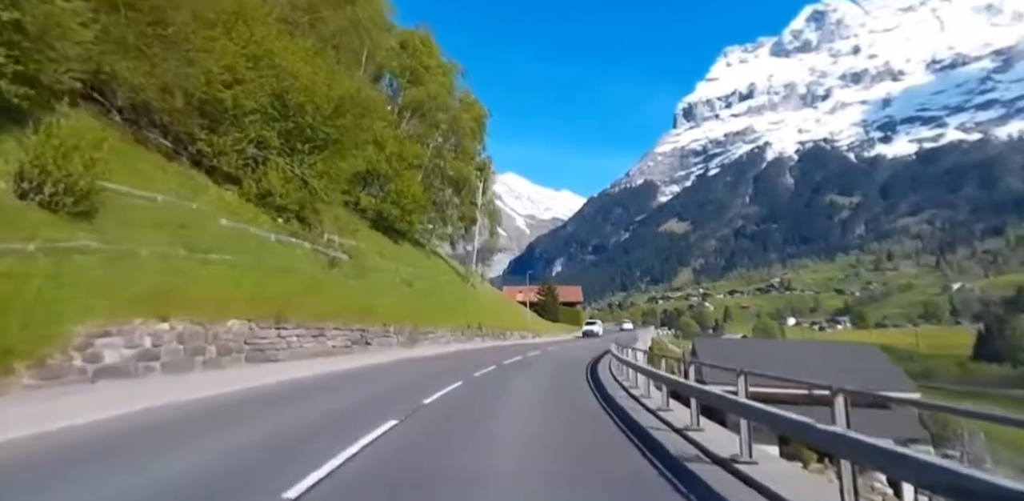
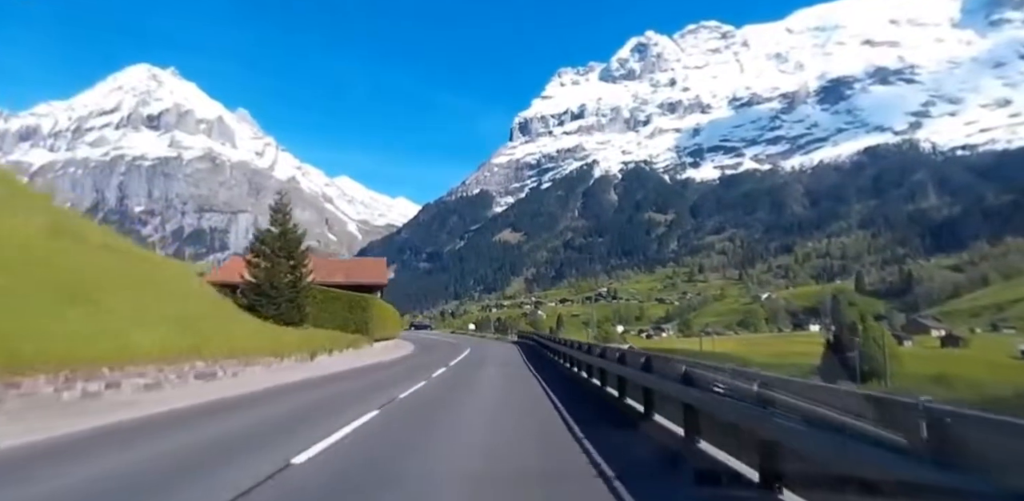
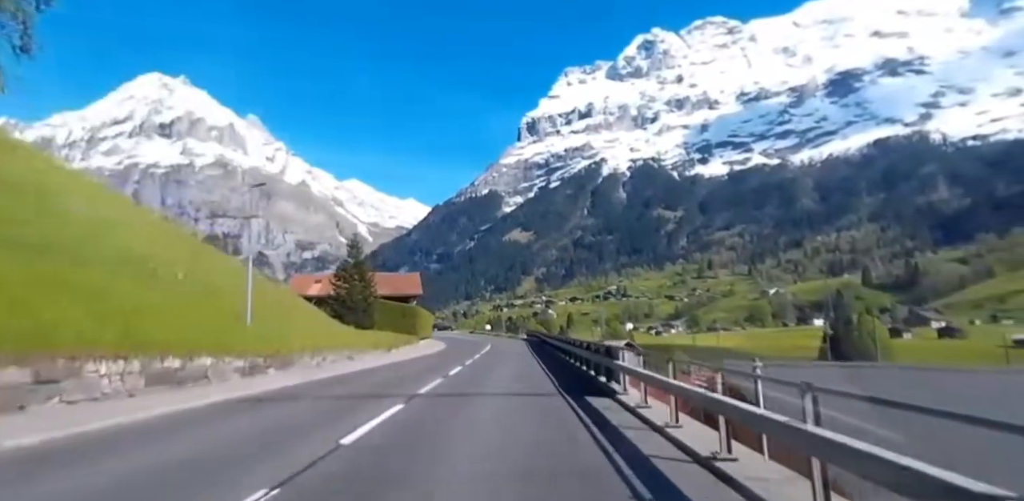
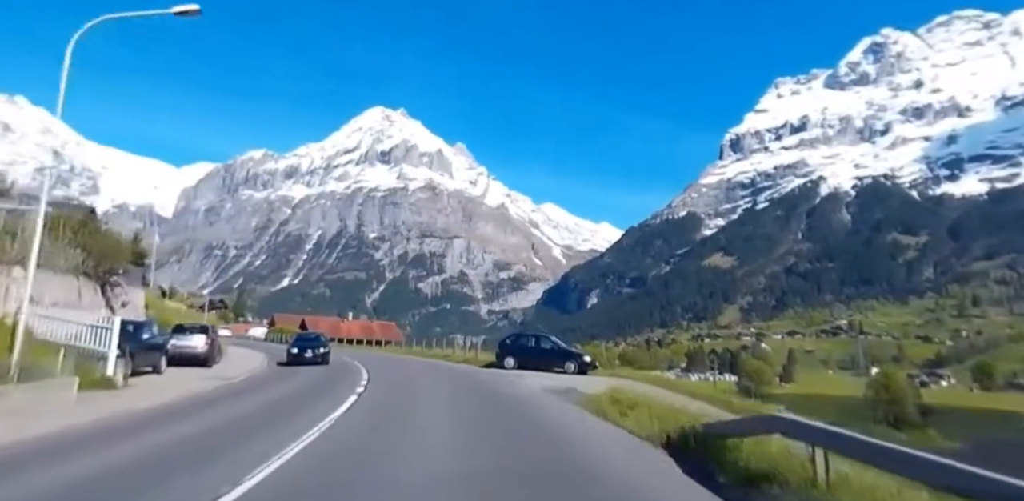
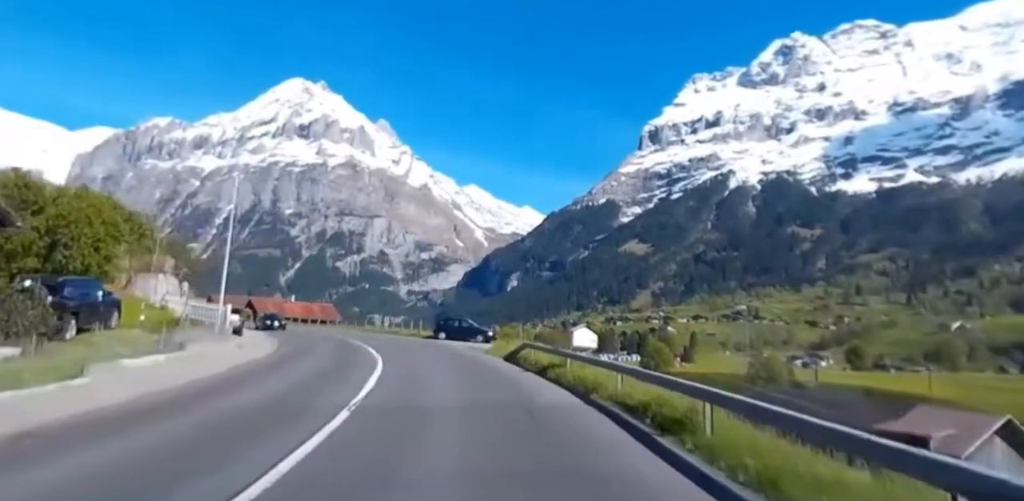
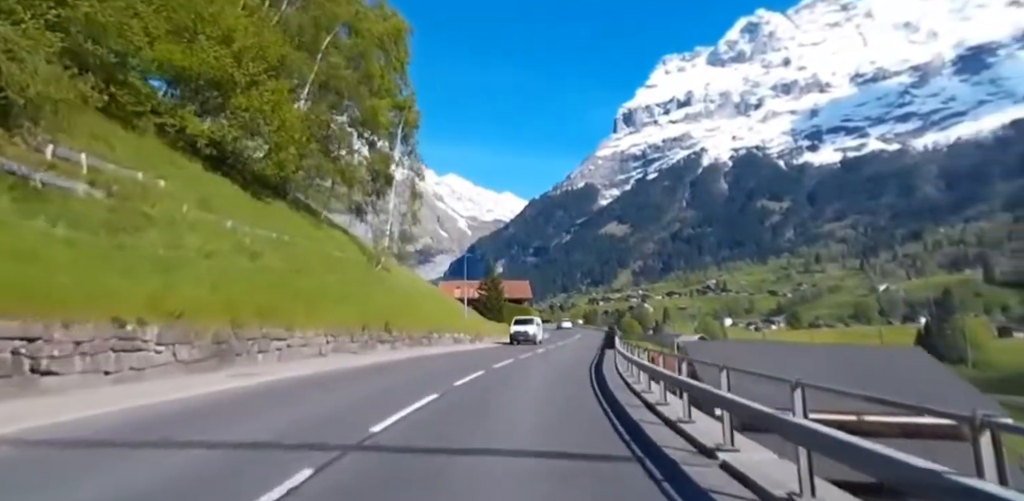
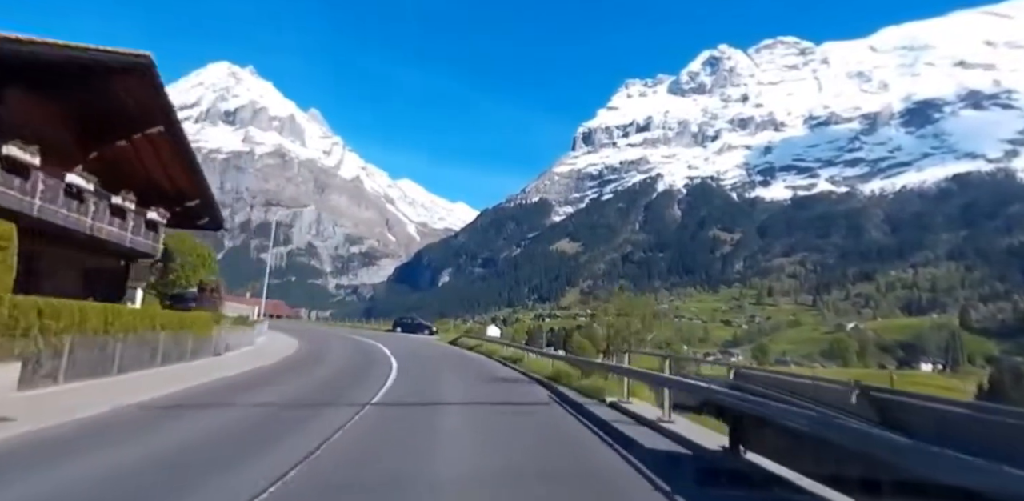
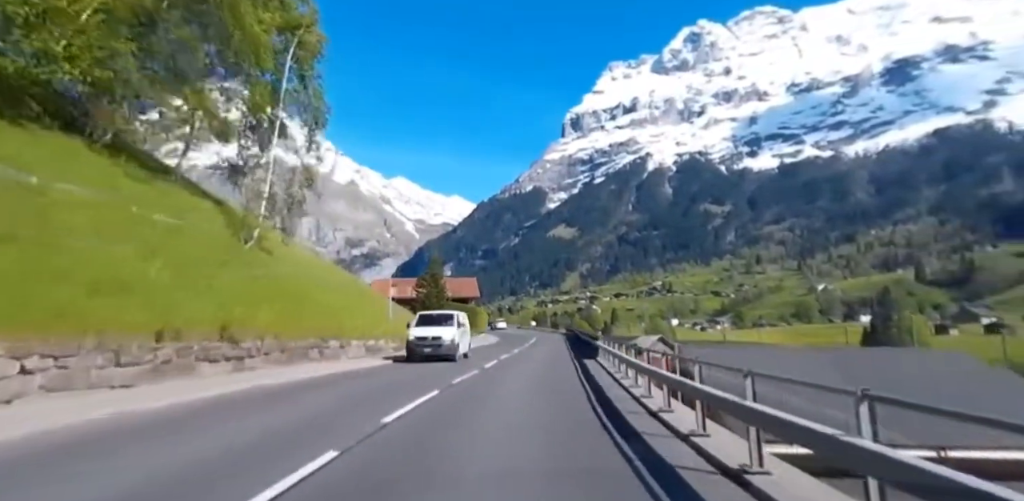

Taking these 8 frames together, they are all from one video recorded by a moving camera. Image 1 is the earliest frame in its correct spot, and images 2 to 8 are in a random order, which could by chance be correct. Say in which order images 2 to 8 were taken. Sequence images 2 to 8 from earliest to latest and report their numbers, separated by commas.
6, 8, 3, 2, 7, 5, 4
